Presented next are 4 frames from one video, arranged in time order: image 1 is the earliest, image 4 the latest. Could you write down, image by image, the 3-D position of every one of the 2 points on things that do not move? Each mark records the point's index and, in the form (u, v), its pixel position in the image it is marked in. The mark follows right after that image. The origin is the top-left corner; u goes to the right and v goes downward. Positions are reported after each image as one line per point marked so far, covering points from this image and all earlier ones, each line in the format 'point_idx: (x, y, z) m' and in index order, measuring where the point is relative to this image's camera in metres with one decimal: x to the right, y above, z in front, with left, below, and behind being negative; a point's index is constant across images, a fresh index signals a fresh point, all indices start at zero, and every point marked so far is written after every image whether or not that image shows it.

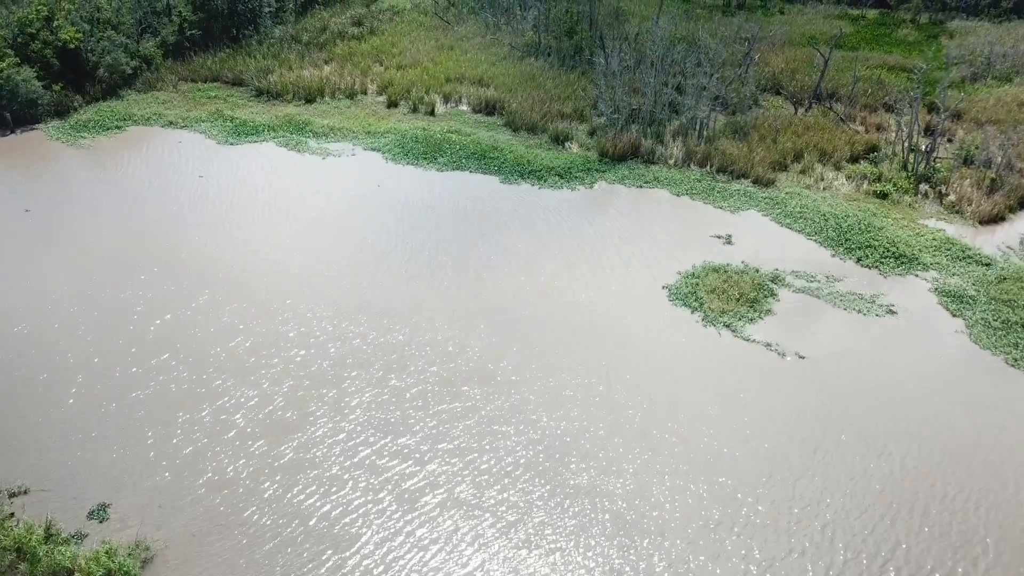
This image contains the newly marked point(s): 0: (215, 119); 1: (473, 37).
0: (-3.4, +2.0, +12.2) m
1: (-0.6, +3.7, +15.7) m
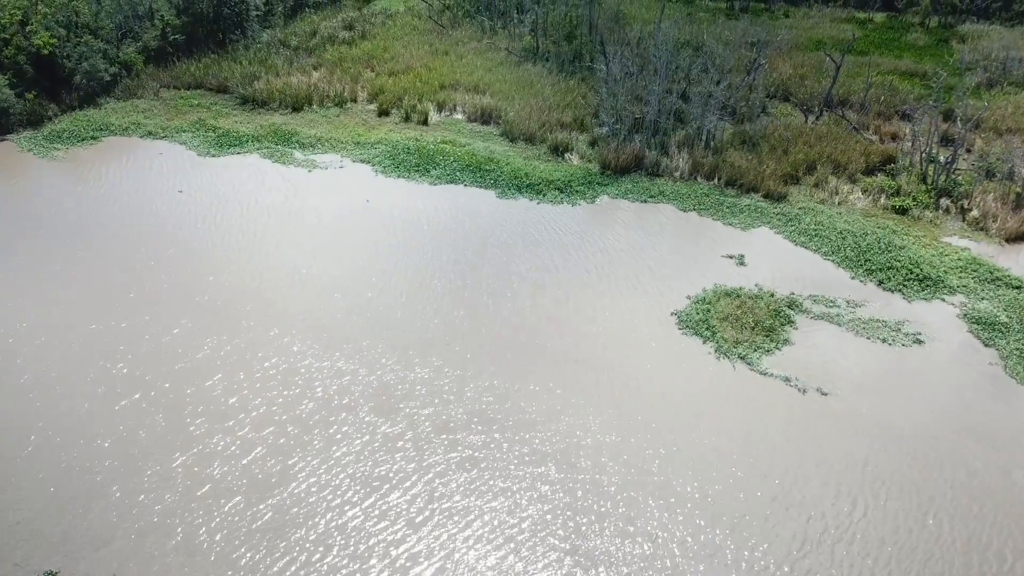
0: (-3.5, +1.8, +11.6) m
1: (-0.6, +3.5, +15.1) m
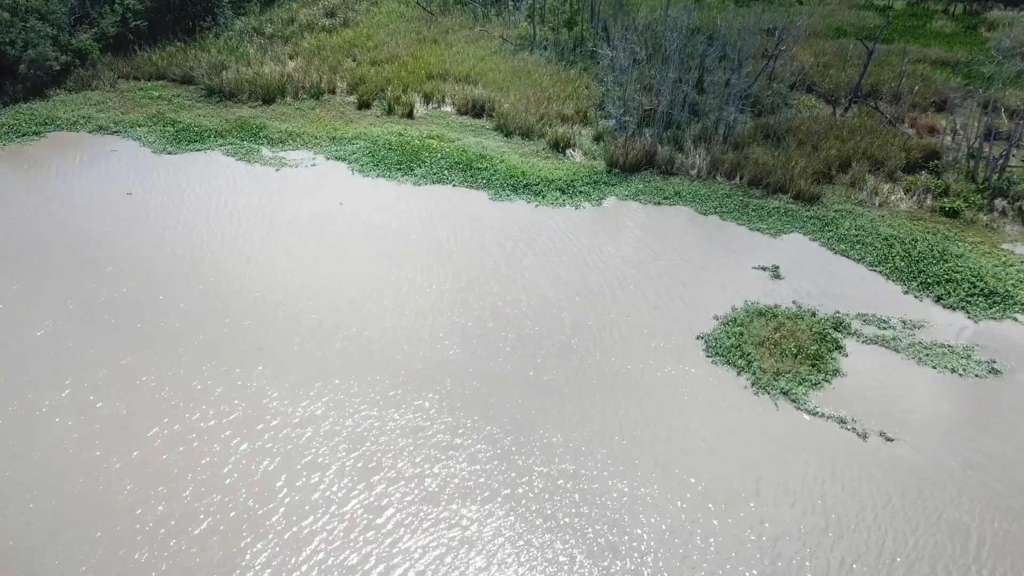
0: (-3.5, +1.6, +10.4) m
1: (-0.7, +3.4, +13.9) m
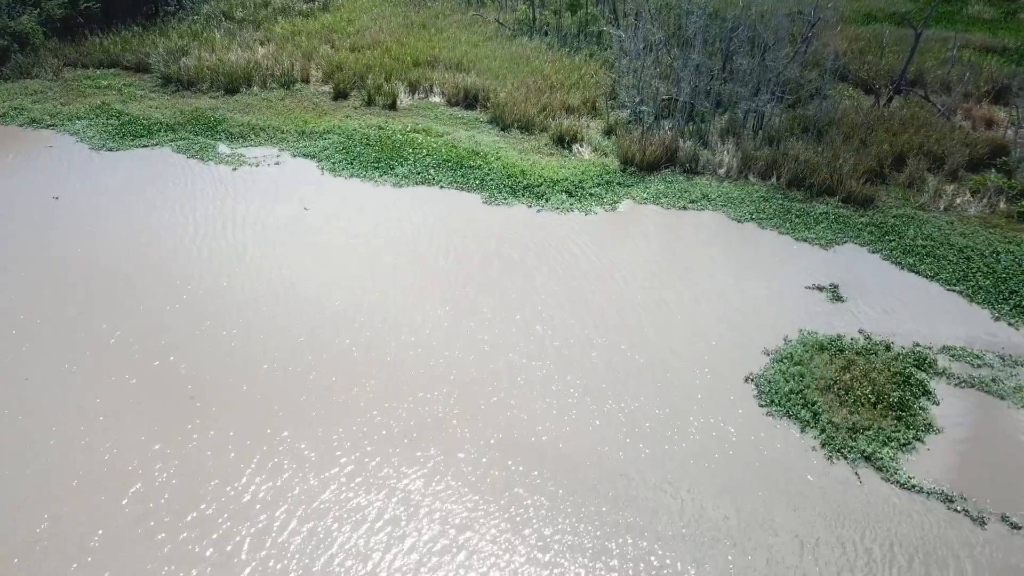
0: (-3.5, +1.5, +9.0) m
1: (-0.7, +3.3, +12.5) m
